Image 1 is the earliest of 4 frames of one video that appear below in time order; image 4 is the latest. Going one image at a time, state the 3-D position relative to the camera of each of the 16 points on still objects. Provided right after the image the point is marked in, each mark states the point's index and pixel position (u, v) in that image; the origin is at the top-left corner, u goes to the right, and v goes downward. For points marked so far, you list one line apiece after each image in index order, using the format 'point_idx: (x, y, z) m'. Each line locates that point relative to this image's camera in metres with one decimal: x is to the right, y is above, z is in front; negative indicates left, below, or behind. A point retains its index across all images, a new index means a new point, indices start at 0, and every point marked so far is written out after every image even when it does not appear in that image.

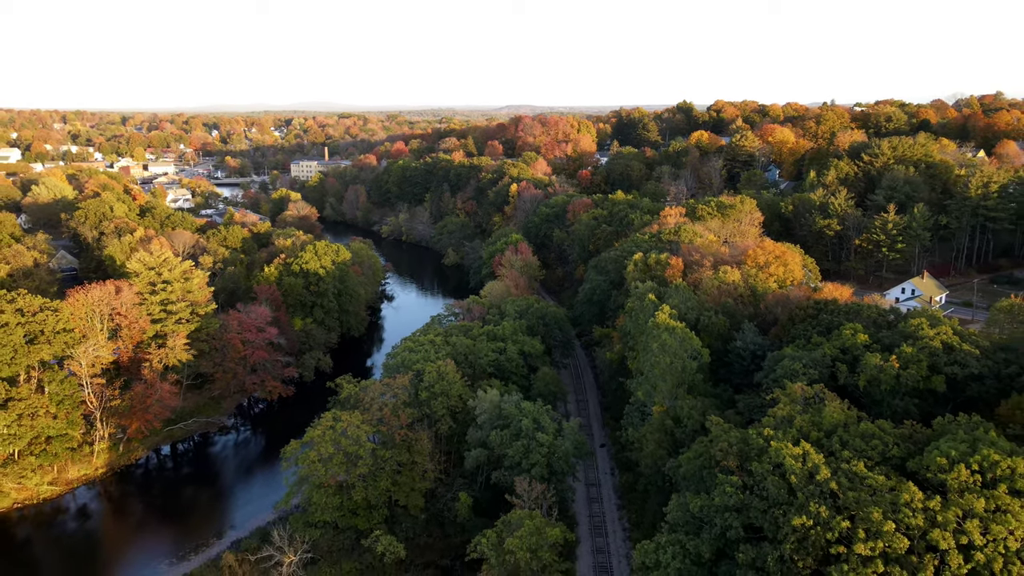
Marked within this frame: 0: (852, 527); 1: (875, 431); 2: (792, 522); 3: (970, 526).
0: (+7.8, -5.5, +12.9) m
1: (+10.0, -3.9, +15.5) m
2: (+6.7, -5.6, +13.5) m
3: (+9.9, -5.1, +12.1) m
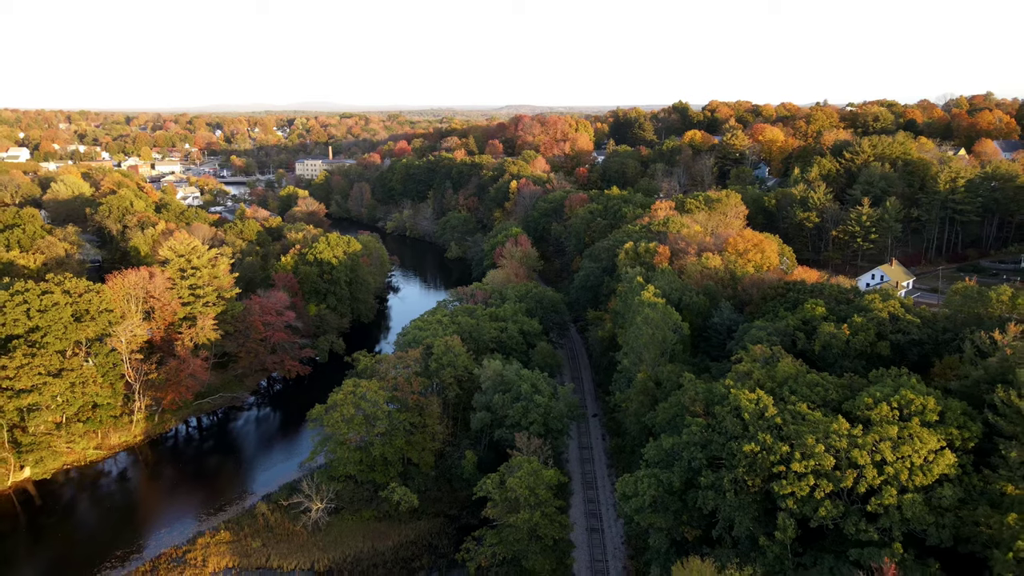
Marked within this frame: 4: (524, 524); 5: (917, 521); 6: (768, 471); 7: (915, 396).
0: (+7.8, -4.6, +15.7) m
1: (+10.1, -3.0, +18.4) m
2: (+6.7, -4.7, +16.3) m
3: (+9.9, -4.2, +15.0) m
4: (+0.4, -8.3, +19.7) m
5: (+10.2, -5.9, +14.1) m
6: (+7.3, -5.2, +16.1) m
7: (+11.7, -3.1, +16.3) m
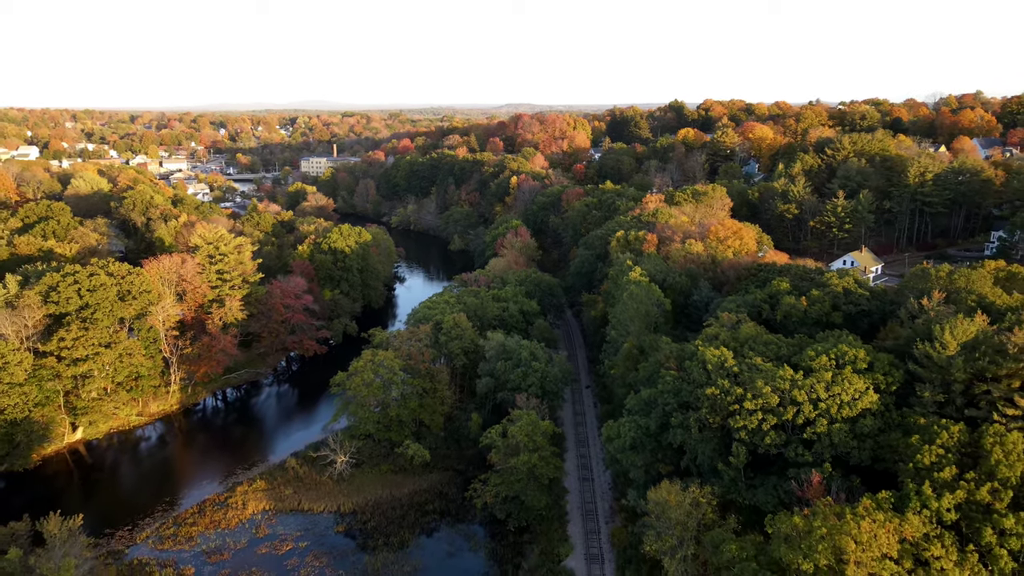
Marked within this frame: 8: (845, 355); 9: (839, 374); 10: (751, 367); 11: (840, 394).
0: (+7.9, -3.6, +19.0) m
1: (+10.1, -2.0, +21.6) m
2: (+6.8, -3.7, +19.6) m
3: (+10.0, -3.2, +18.2) m
4: (+0.5, -7.3, +23.0) m
5: (+10.2, -4.8, +17.3) m
6: (+7.4, -4.2, +19.3) m
7: (+11.8, -2.1, +19.5) m
8: (+11.5, -2.3, +19.4) m
9: (+10.8, -2.9, +18.6) m
10: (+8.5, -2.8, +19.9) m
11: (+10.5, -3.4, +18.0) m
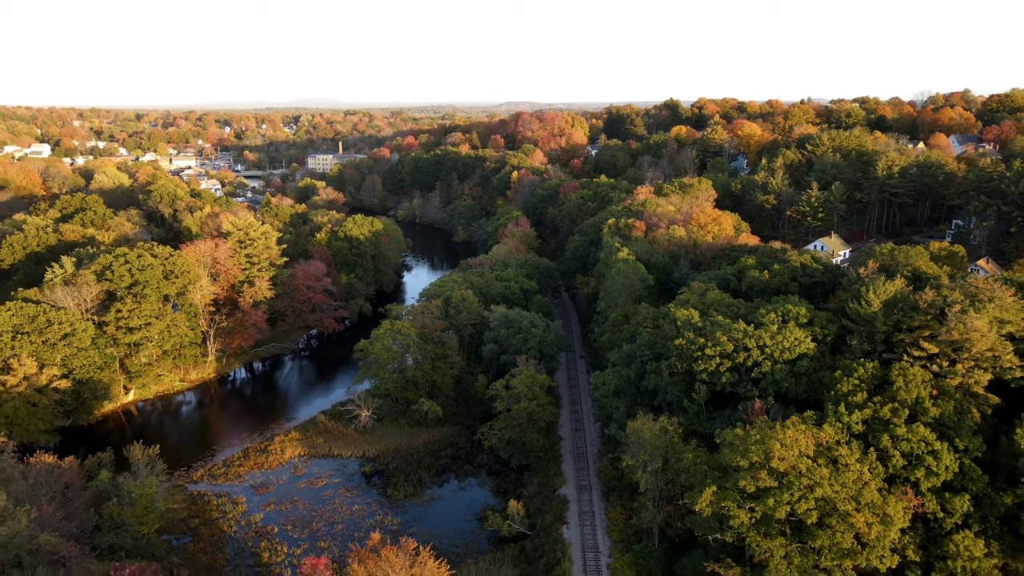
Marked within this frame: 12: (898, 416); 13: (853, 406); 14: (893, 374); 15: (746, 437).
0: (+8.0, -2.3, +23.0) m
1: (+10.2, -0.7, +25.7) m
2: (+6.9, -2.4, +23.6) m
3: (+10.1, -1.9, +22.3) m
4: (+0.6, -5.9, +27.0) m
5: (+10.3, -3.6, +21.4) m
6: (+7.5, -2.9, +23.4) m
7: (+11.9, -0.8, +23.6) m
8: (+11.6, -1.0, +23.5) m
9: (+10.9, -1.6, +22.6) m
10: (+8.6, -1.5, +24.0) m
11: (+10.6, -2.1, +22.1) m
12: (+12.8, -4.3, +18.6) m
13: (+11.7, -4.1, +19.3) m
14: (+13.3, -3.0, +19.6) m
15: (+7.8, -5.0, +18.7) m
